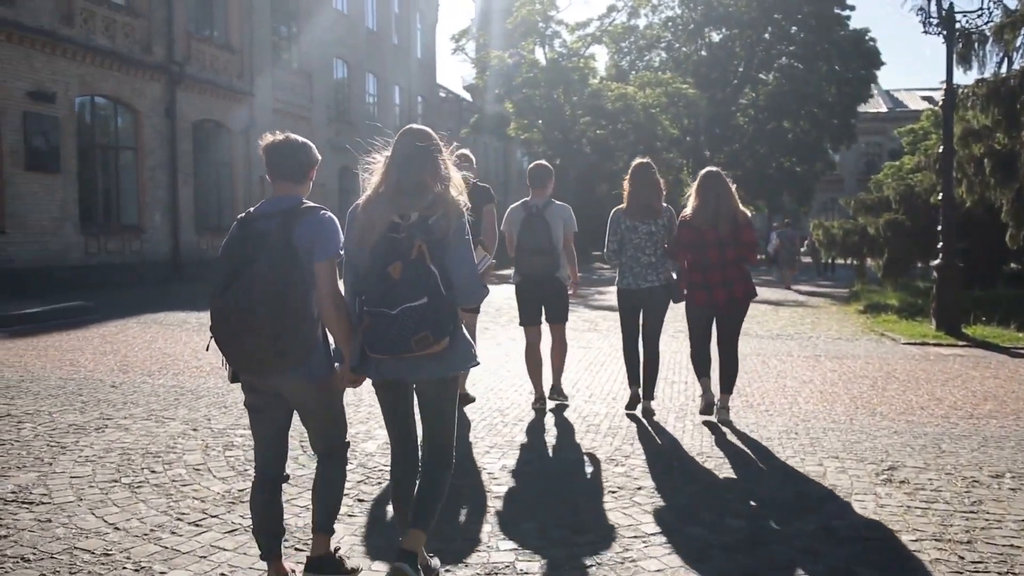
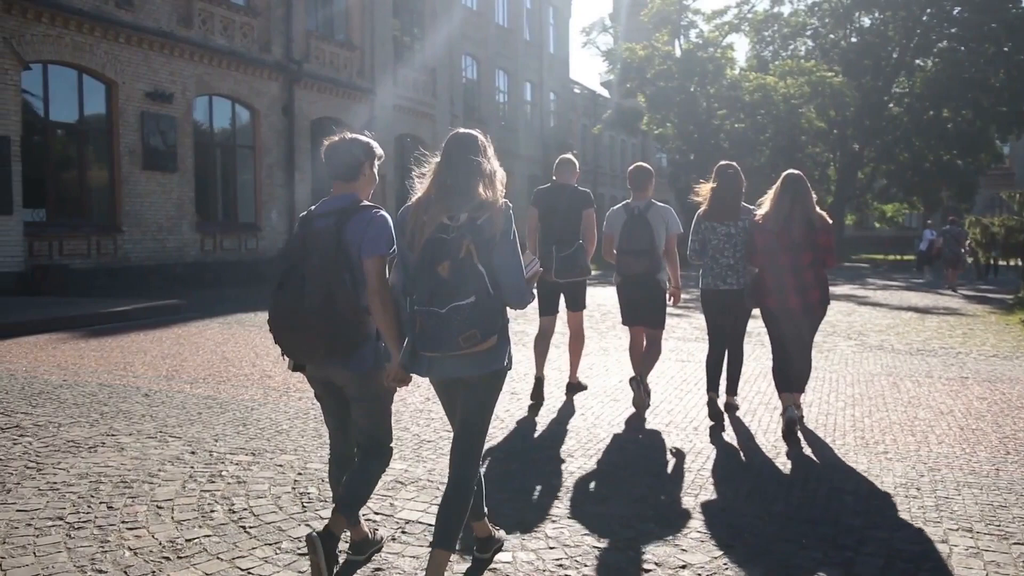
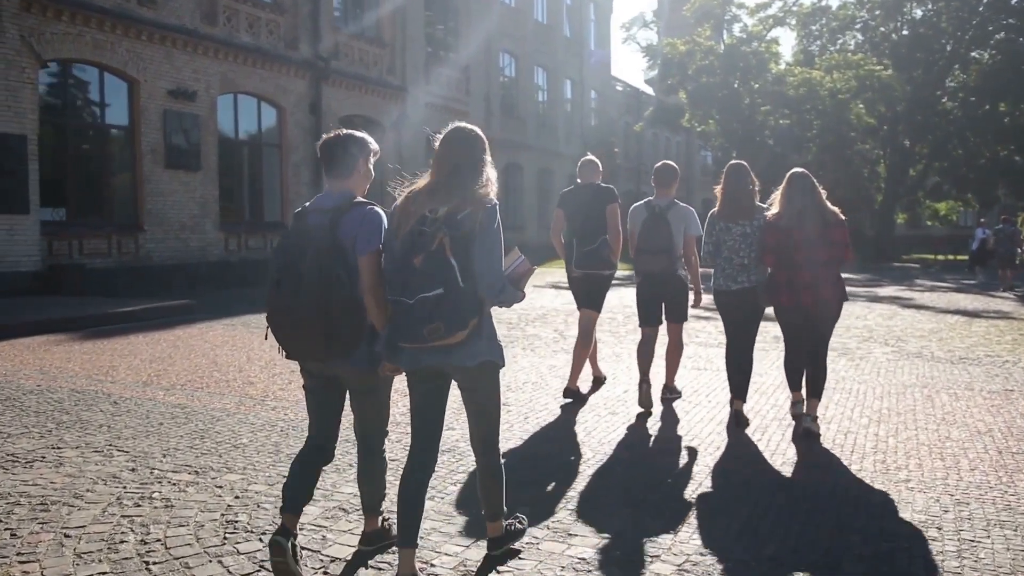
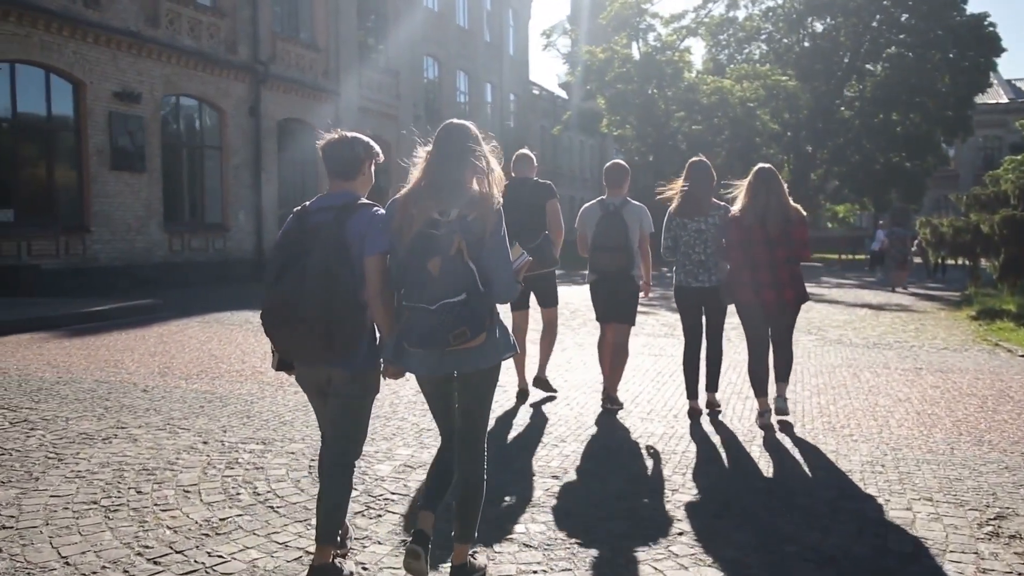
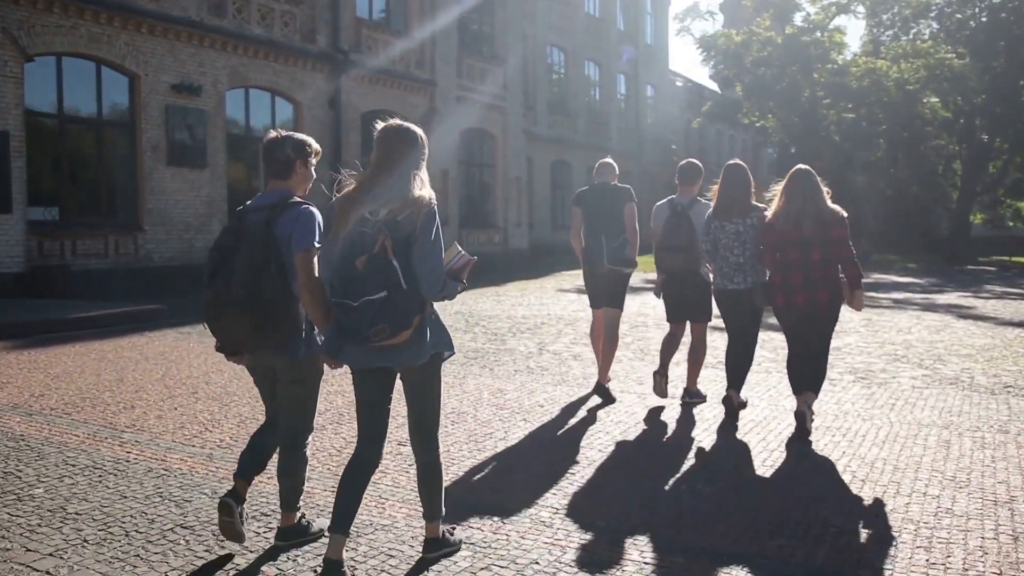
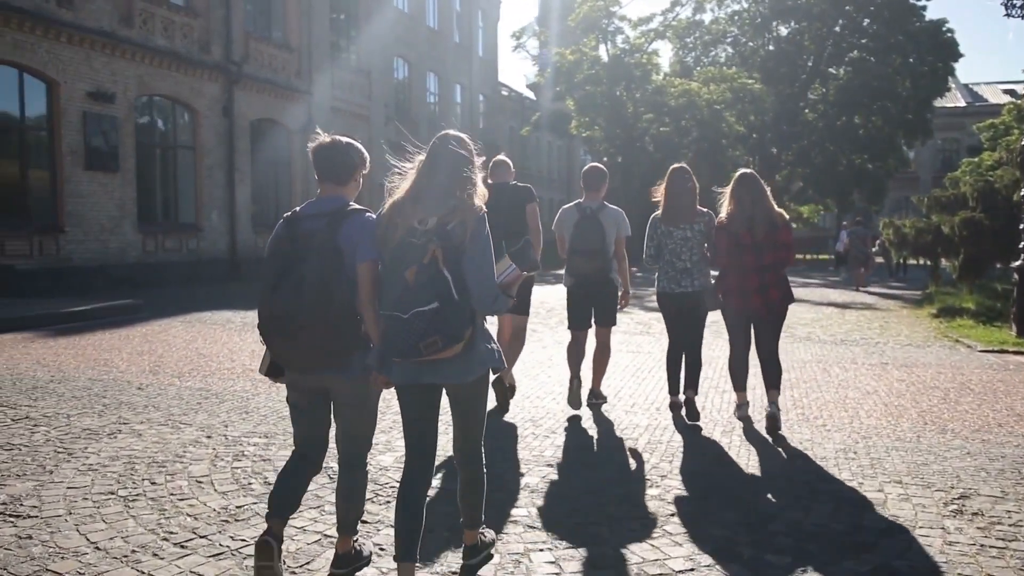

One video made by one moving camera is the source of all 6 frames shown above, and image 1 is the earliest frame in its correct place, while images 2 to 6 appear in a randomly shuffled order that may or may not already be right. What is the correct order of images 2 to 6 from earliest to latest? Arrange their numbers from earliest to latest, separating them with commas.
6, 4, 2, 3, 5
